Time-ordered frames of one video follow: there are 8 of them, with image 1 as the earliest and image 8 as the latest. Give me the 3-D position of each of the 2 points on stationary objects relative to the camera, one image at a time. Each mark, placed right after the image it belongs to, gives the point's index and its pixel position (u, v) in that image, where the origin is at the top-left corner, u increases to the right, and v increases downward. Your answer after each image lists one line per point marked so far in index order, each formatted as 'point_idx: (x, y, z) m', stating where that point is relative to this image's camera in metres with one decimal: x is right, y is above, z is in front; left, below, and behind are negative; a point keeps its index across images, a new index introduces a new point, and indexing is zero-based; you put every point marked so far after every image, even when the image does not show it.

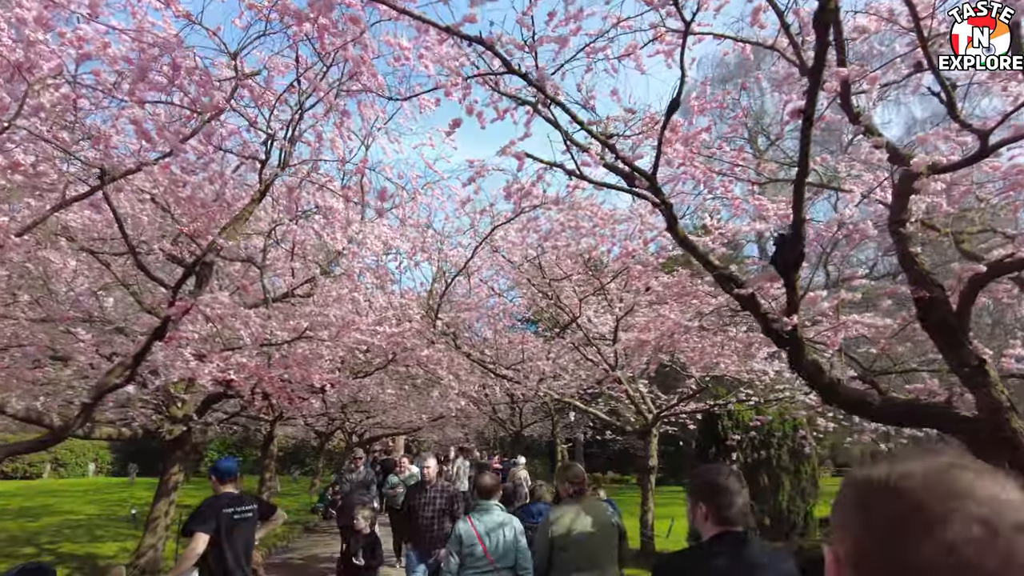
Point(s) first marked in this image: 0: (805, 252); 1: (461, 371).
0: (+1.8, +0.2, +4.1) m
1: (-1.0, -1.6, +13.0) m
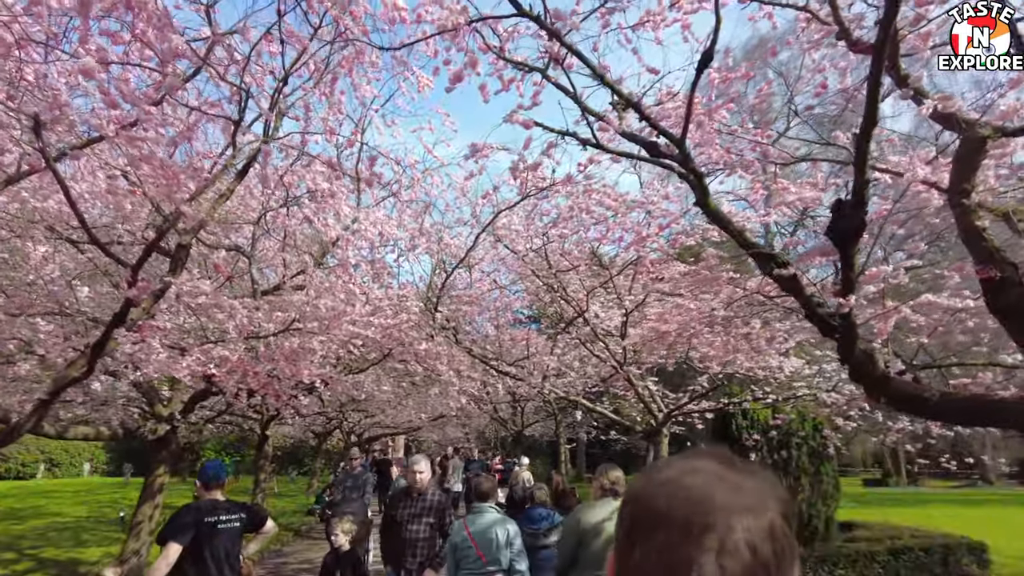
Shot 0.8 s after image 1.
0: (+1.9, +0.4, +3.5) m
1: (-0.9, -1.5, +12.4) m
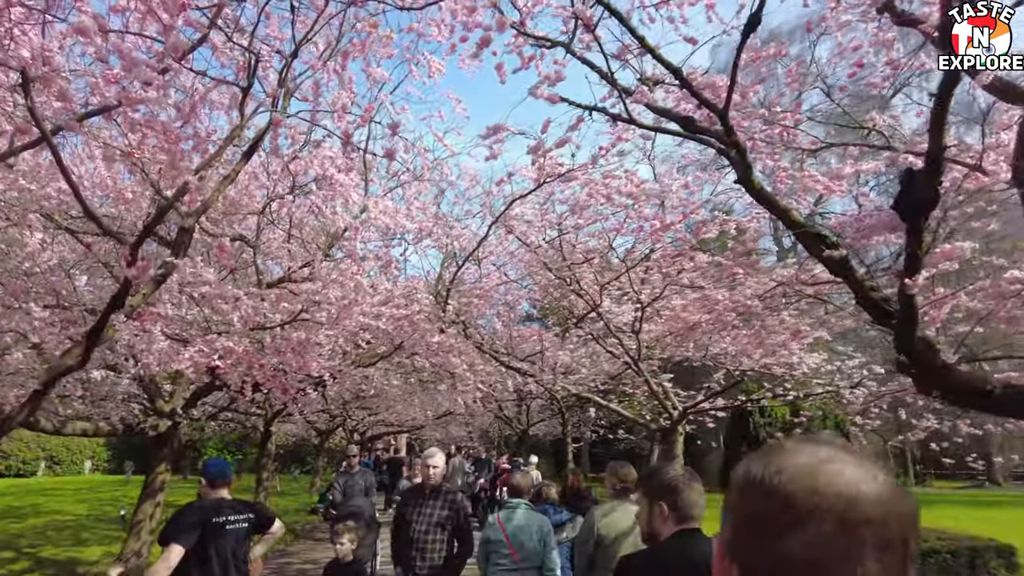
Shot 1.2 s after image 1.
0: (+2.1, +0.5, +3.2) m
1: (-0.7, -1.4, +12.1) m
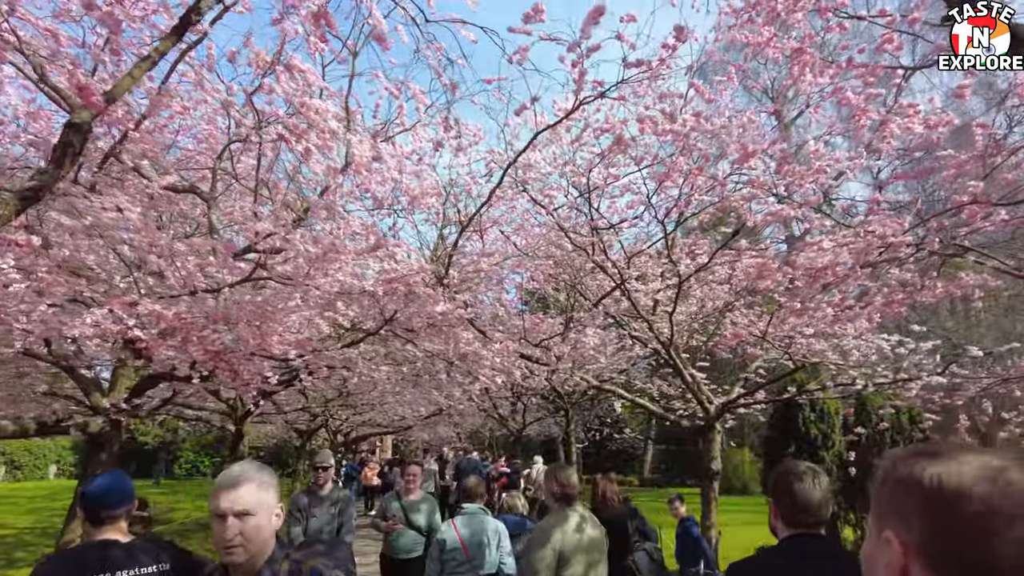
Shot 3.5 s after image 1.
0: (+2.4, +0.9, +1.4) m
1: (-0.6, -1.0, +10.3) m
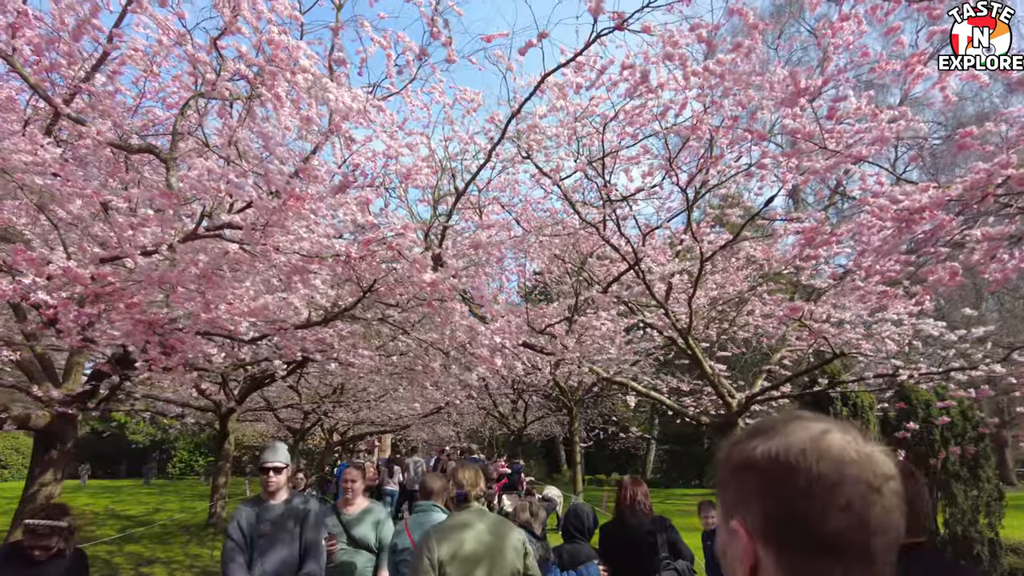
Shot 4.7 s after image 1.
0: (+2.5, +1.2, +0.5) m
1: (-0.6, -0.7, +9.3) m
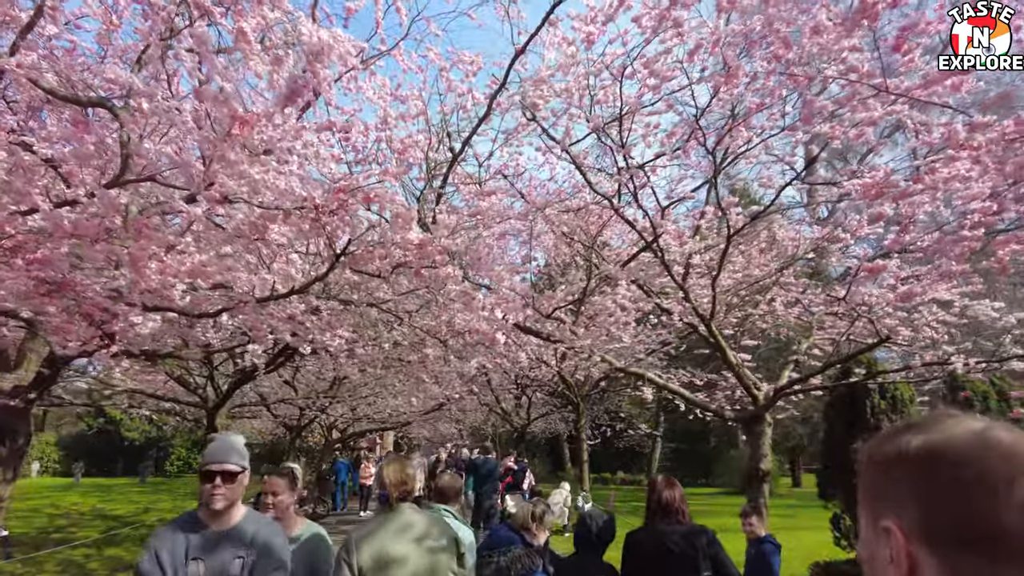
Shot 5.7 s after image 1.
0: (+2.5, +1.4, -0.4) m
1: (-0.5, -0.5, +8.5) m
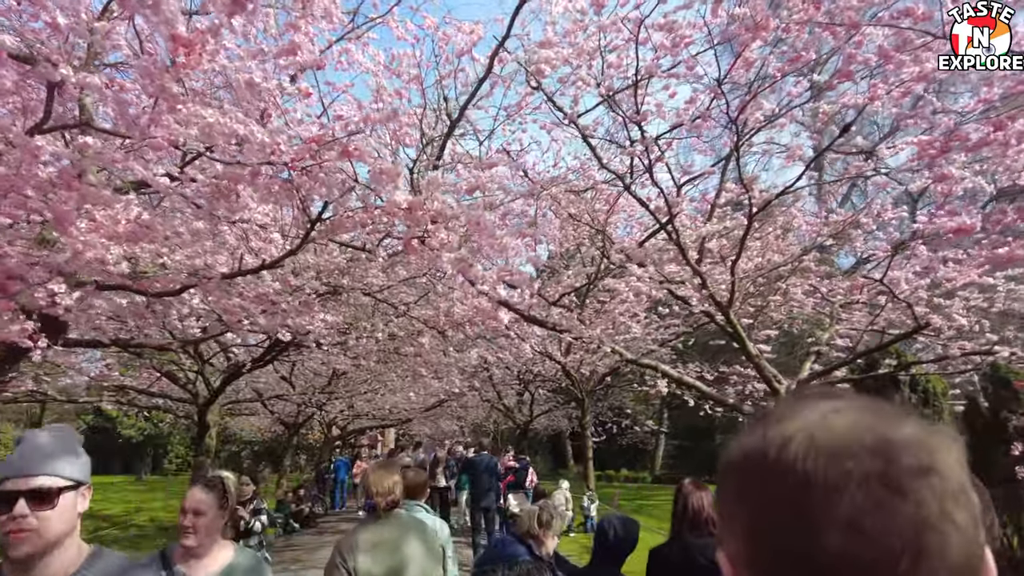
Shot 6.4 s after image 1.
0: (+2.5, +1.5, -0.9) m
1: (-0.5, -0.3, +7.9) m
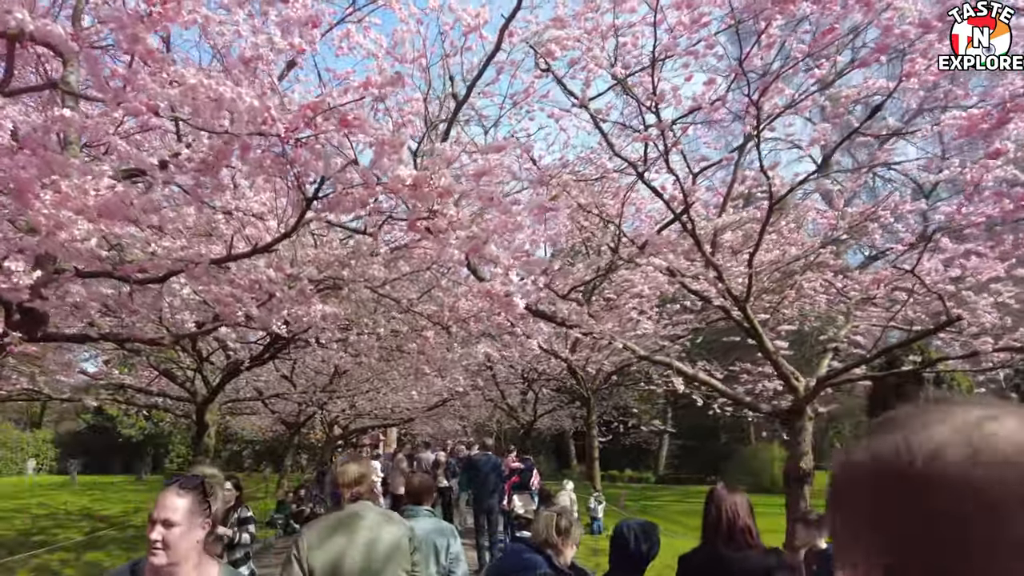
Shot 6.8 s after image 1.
0: (+2.5, +1.6, -1.2) m
1: (-0.4, -0.2, +7.6) m
